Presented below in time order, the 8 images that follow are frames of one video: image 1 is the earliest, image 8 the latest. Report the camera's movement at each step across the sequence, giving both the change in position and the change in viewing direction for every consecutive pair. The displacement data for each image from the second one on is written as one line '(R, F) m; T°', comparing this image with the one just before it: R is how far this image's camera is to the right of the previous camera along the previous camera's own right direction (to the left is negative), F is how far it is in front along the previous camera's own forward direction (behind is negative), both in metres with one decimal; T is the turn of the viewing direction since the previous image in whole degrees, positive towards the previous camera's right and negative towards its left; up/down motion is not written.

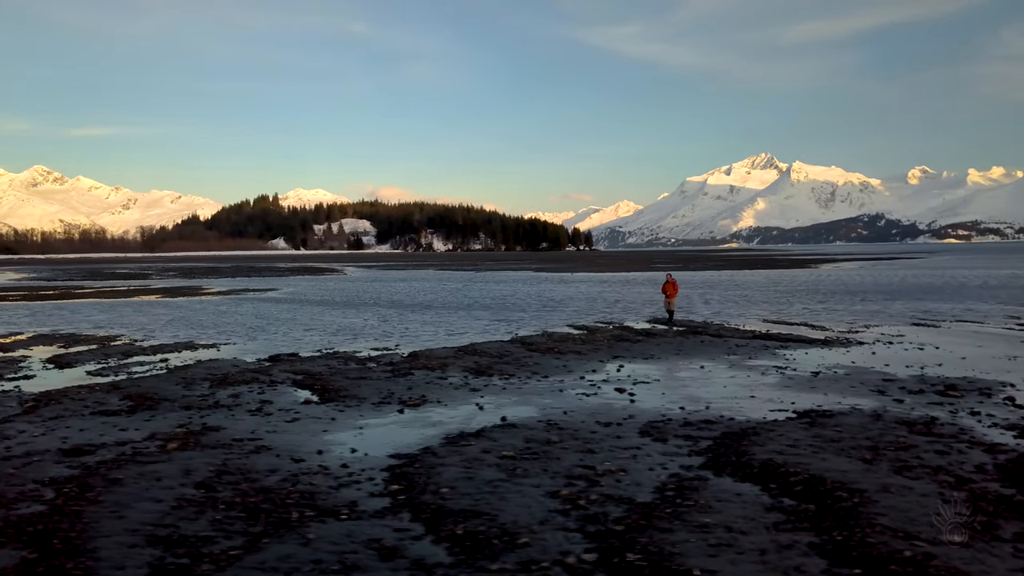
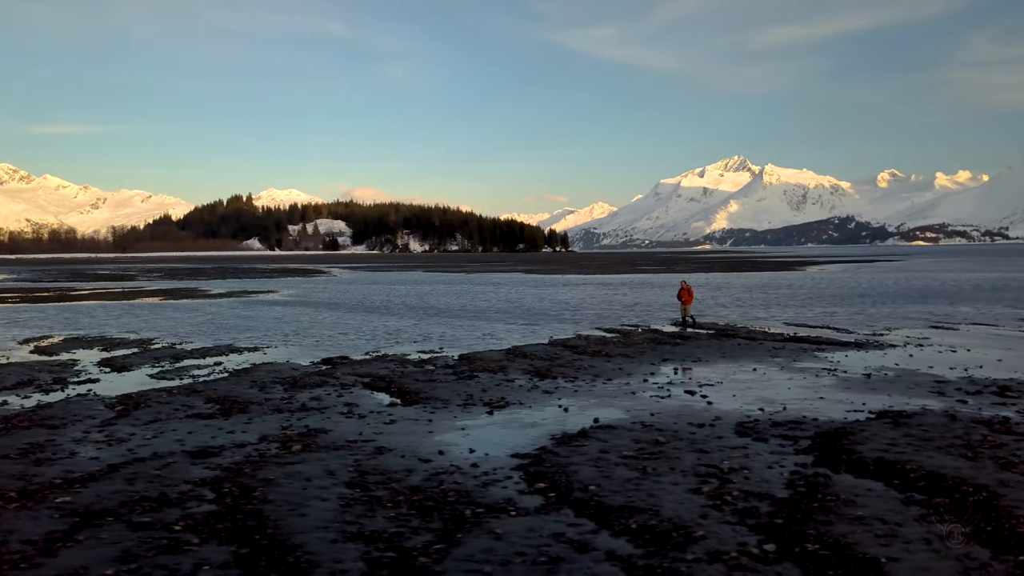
(-2.0, -0.5) m; +2°
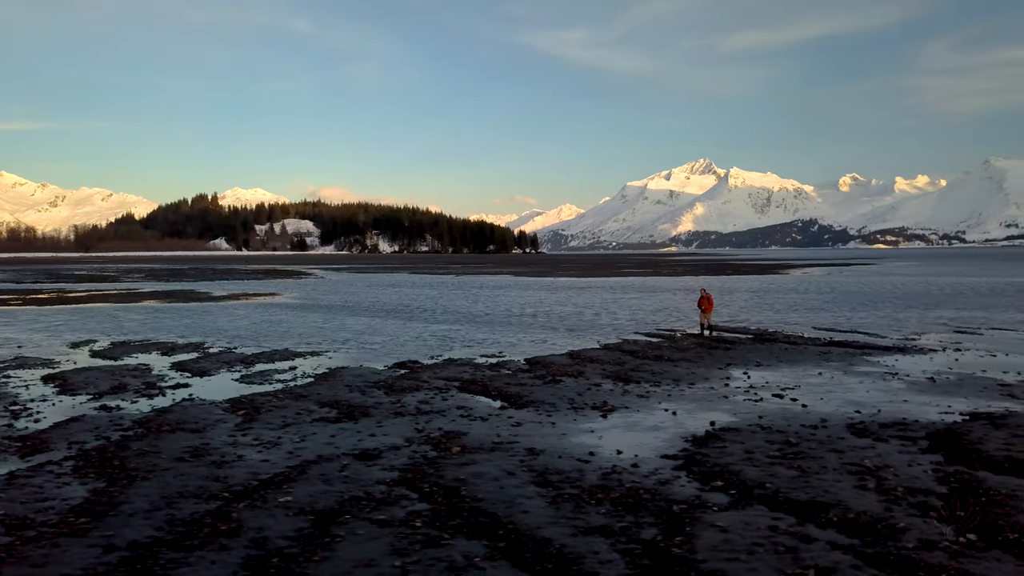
(-2.8, -0.7) m; +2°
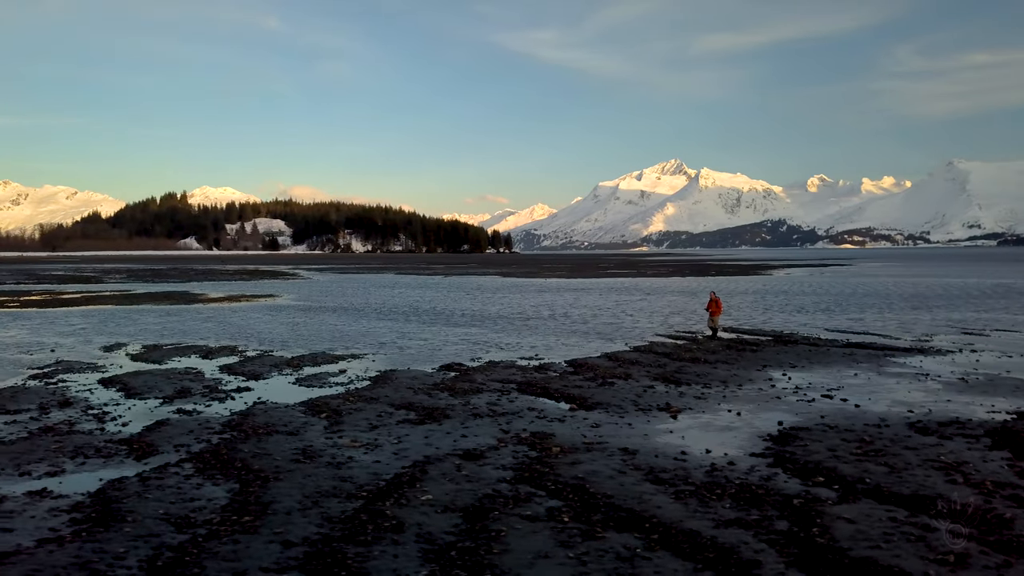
(-2.1, -0.7) m; +2°
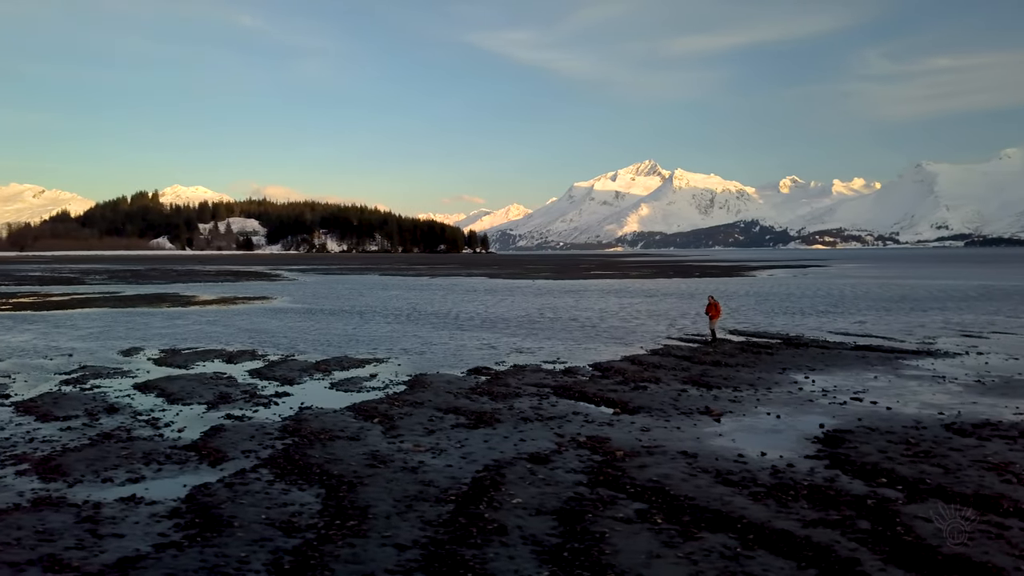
(-1.5, -0.4) m; +2°
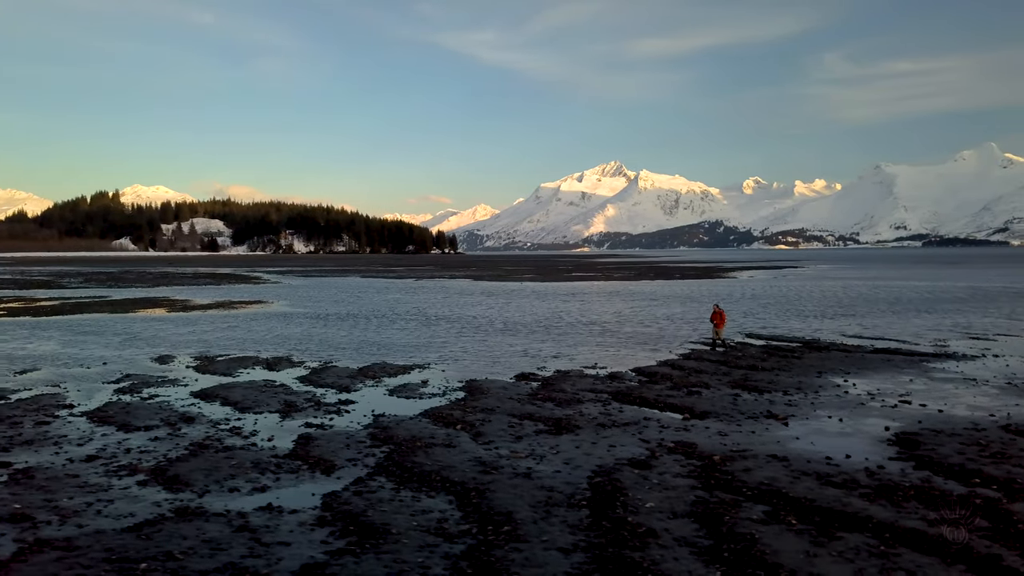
(-2.4, -0.5) m; +2°
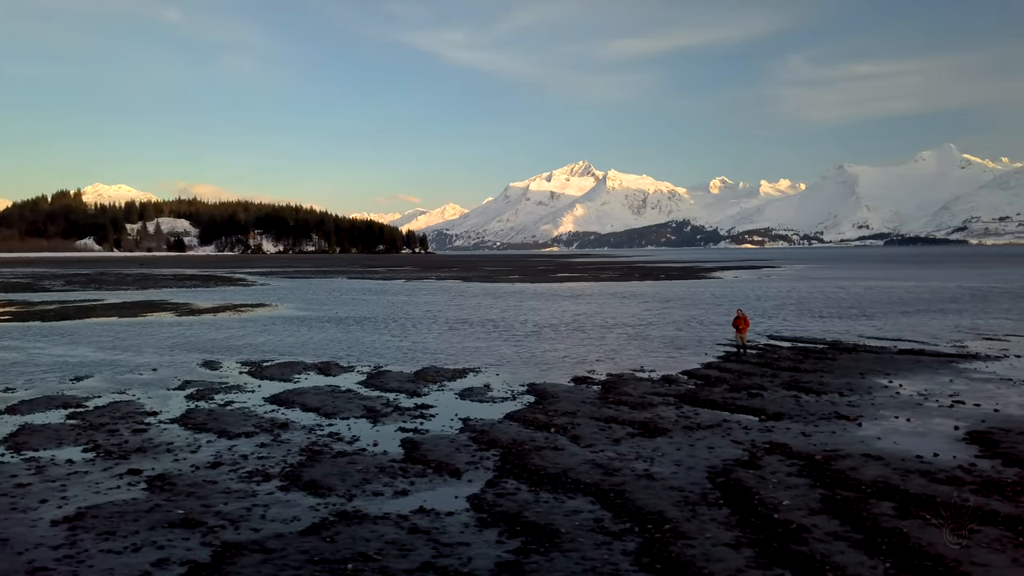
(-2.7, -0.7) m; +2°
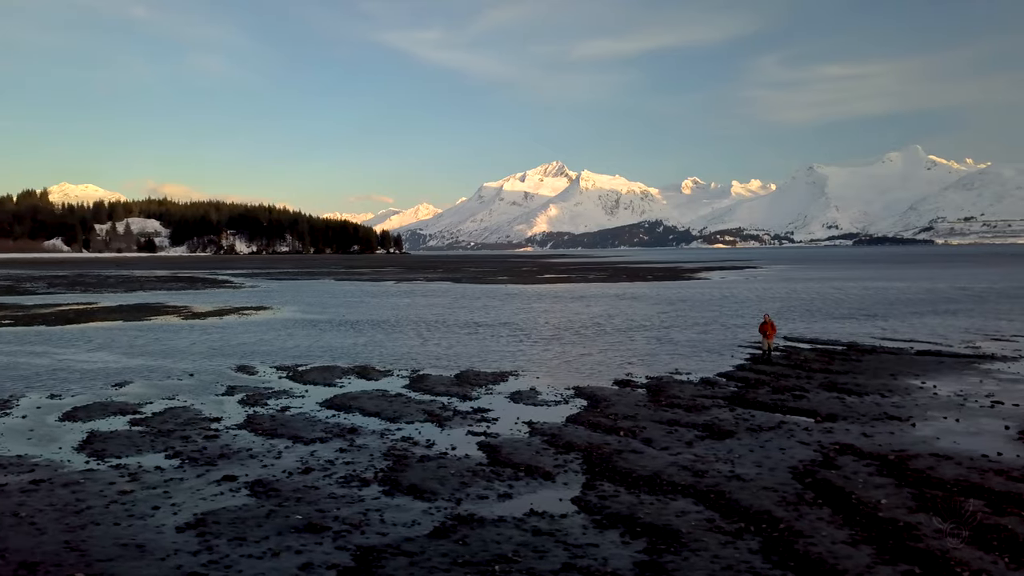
(-2.2, -0.4) m; +2°
